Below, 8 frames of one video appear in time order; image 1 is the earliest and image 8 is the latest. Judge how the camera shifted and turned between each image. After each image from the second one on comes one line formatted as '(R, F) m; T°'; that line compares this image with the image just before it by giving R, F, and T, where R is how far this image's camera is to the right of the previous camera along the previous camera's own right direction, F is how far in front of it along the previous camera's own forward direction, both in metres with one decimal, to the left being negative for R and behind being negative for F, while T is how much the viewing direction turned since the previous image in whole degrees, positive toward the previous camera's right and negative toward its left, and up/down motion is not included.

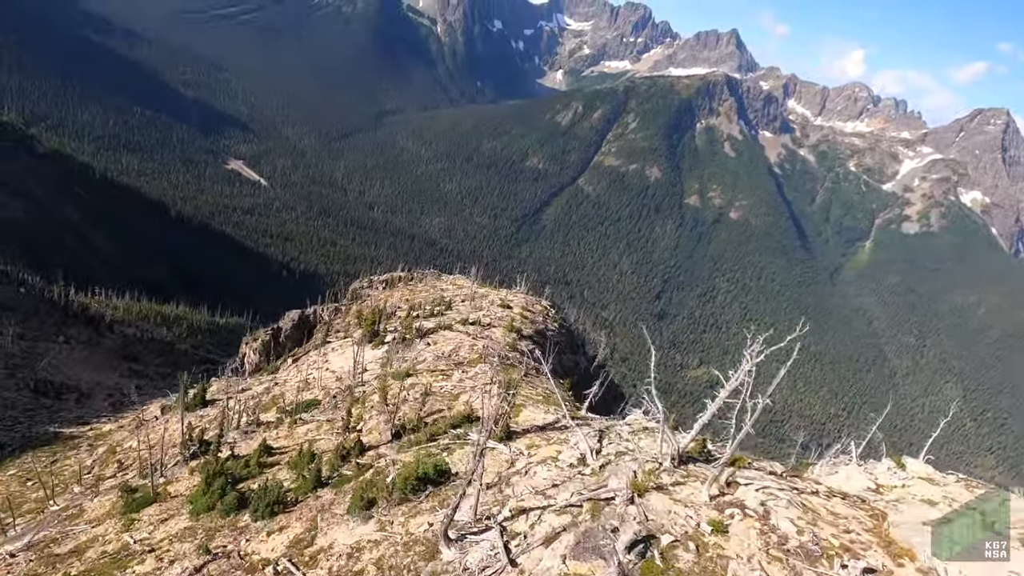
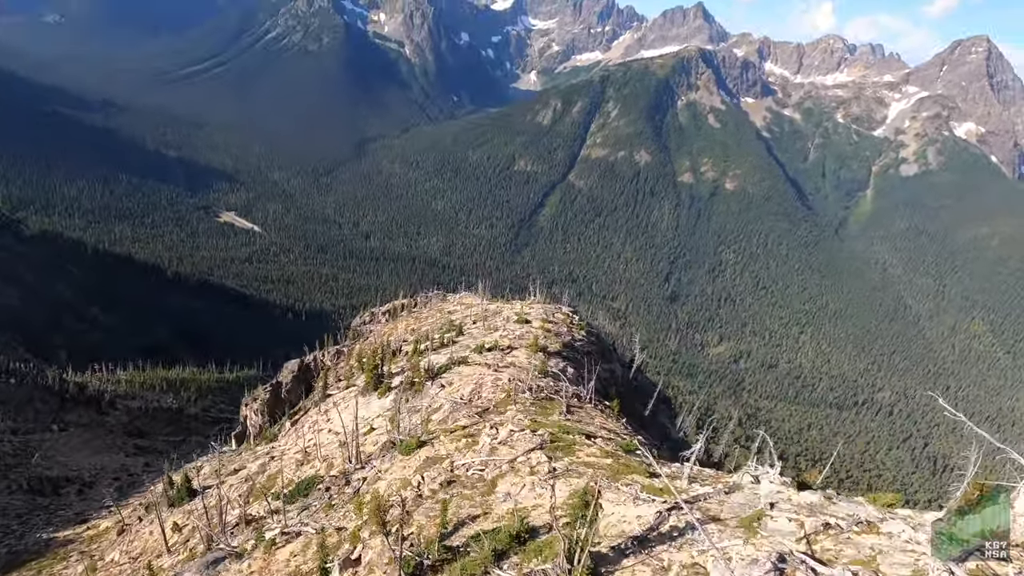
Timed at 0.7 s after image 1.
(-0.3, +3.1) m; -1°
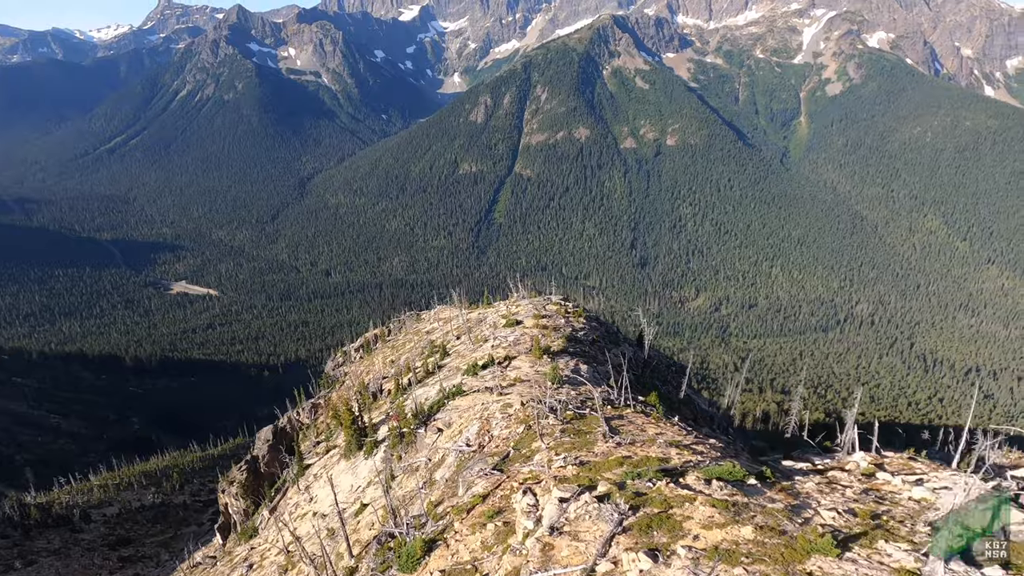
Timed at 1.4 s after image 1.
(-0.3, +3.1) m; +3°
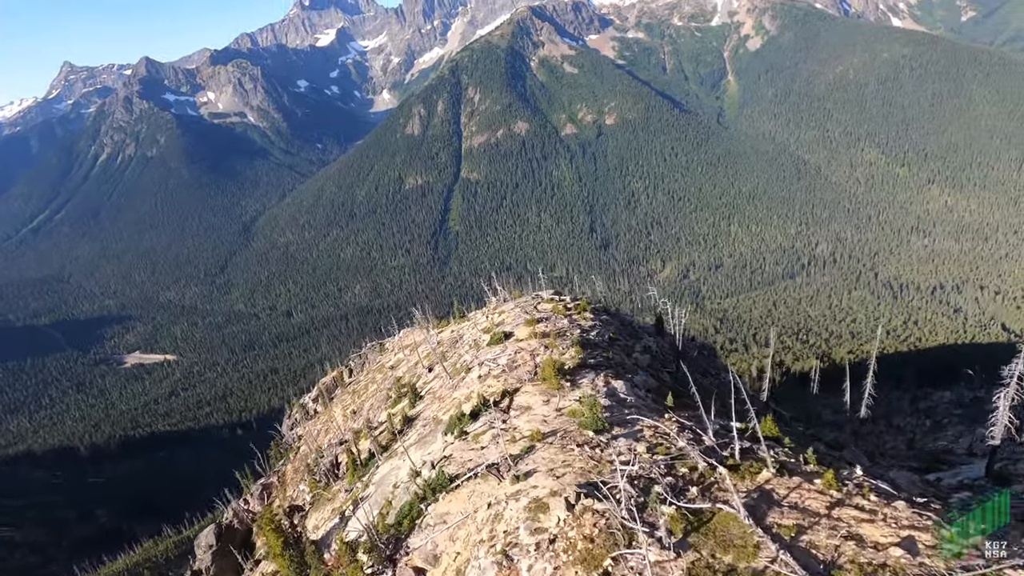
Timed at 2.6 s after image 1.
(-0.3, +5.3) m; +3°
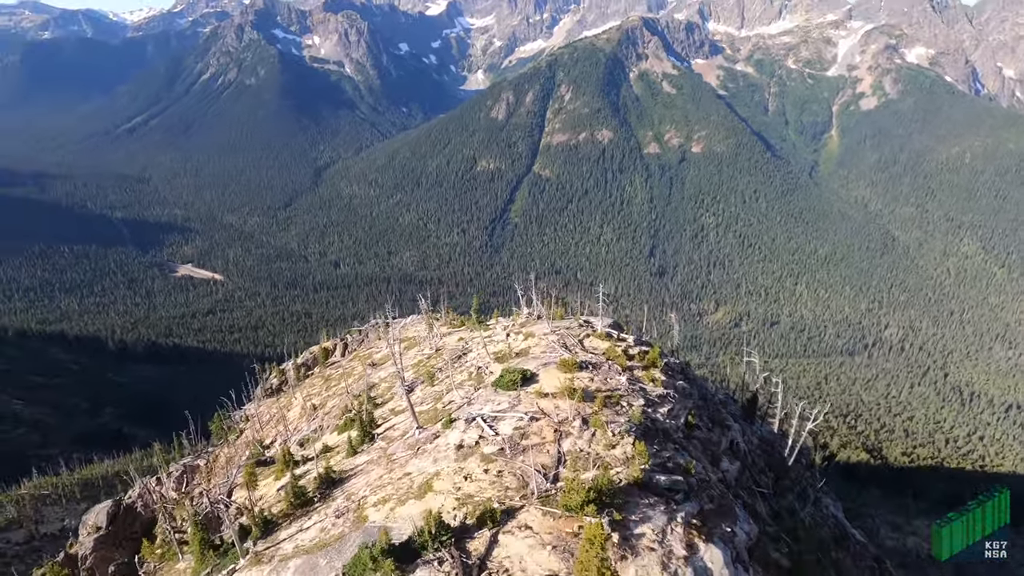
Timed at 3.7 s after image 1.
(-0.8, +5.2) m; -5°
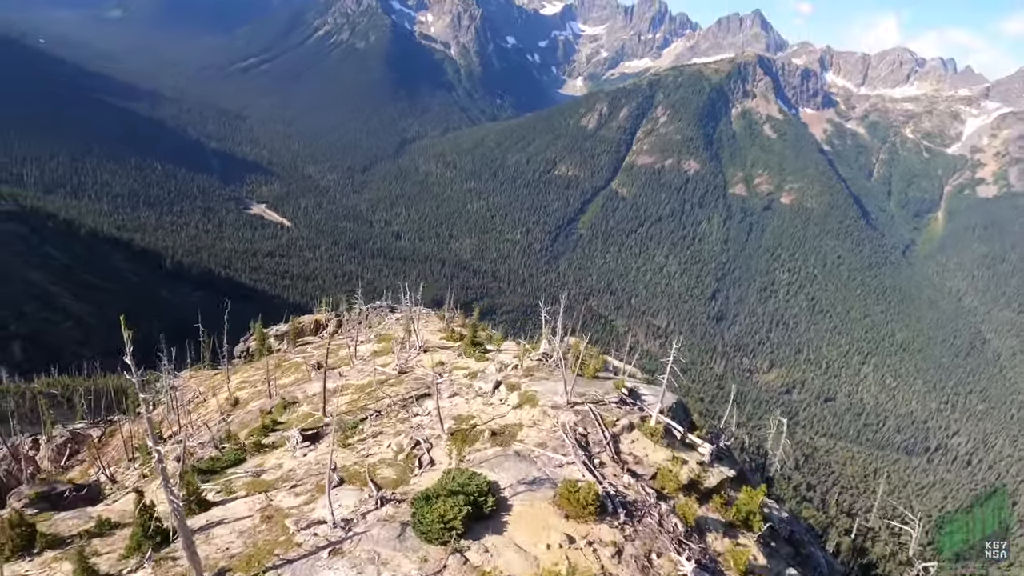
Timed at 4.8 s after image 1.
(-0.7, +5.0) m; -5°
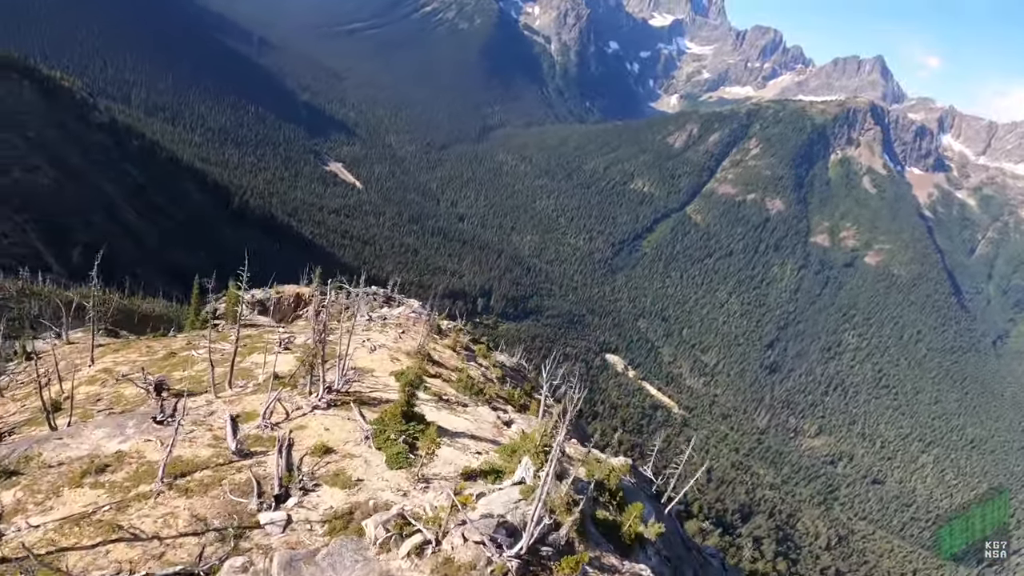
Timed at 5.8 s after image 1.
(-0.5, +5.2) m; -5°
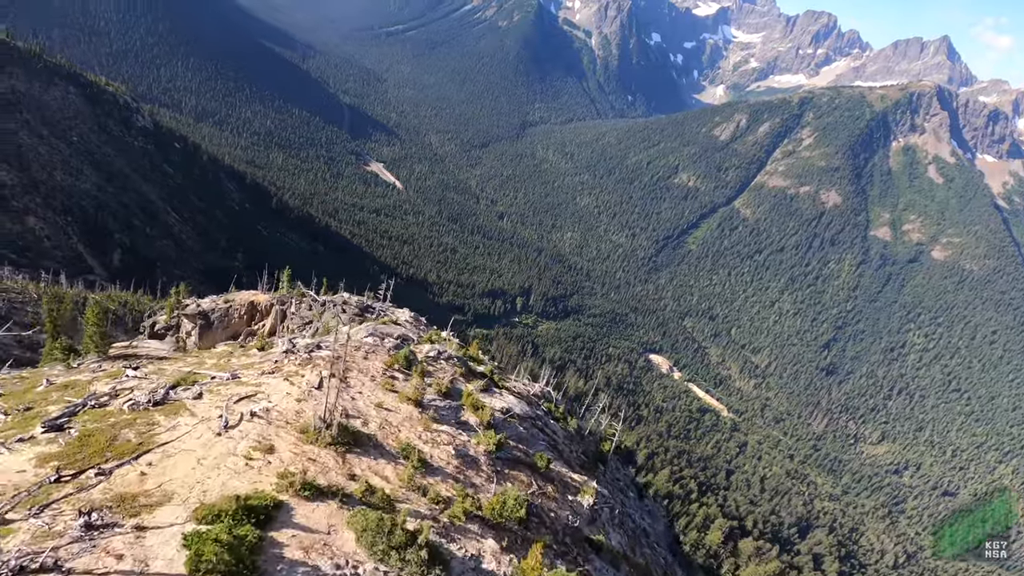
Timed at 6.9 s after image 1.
(+0.4, +4.4) m; -4°
